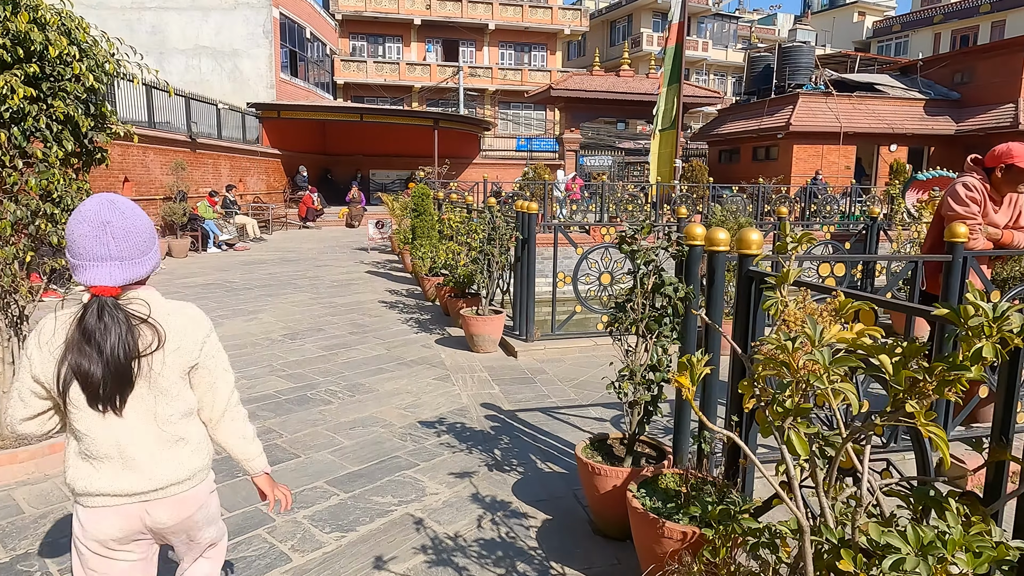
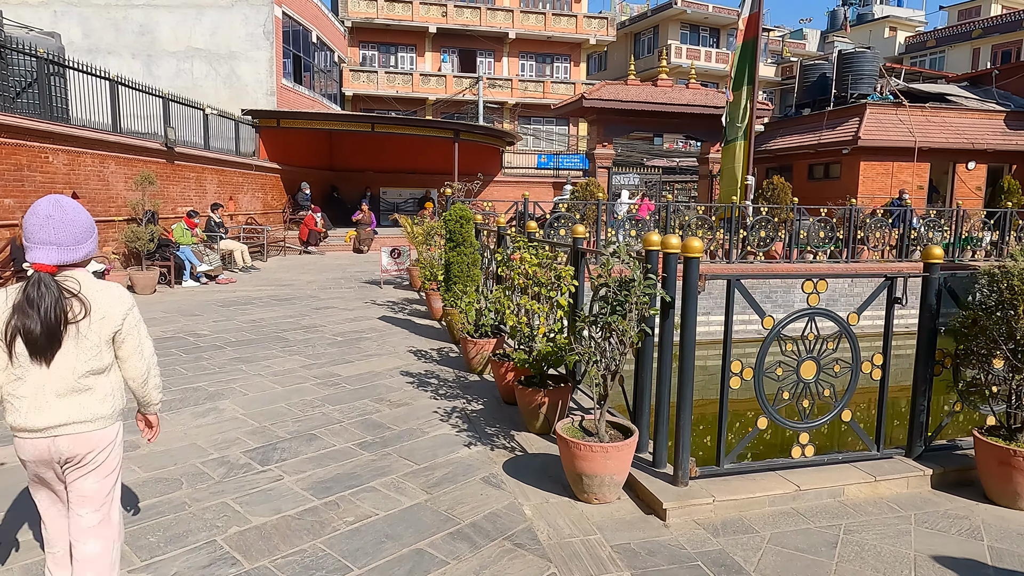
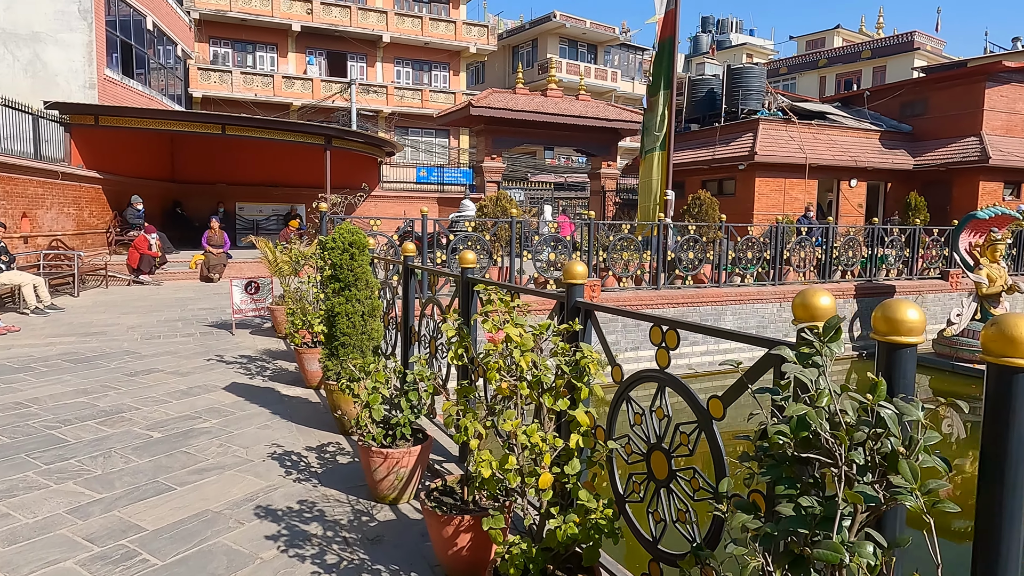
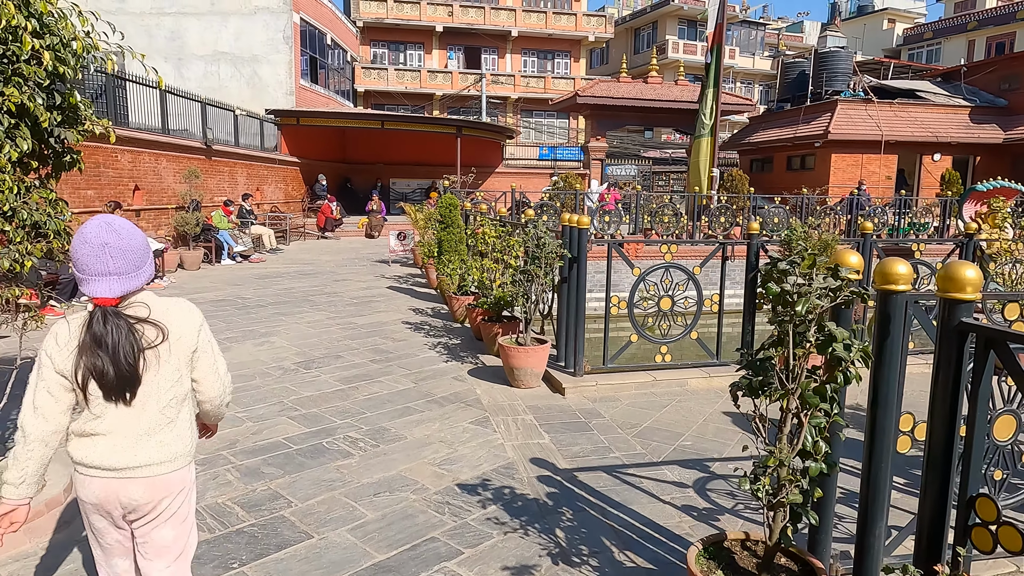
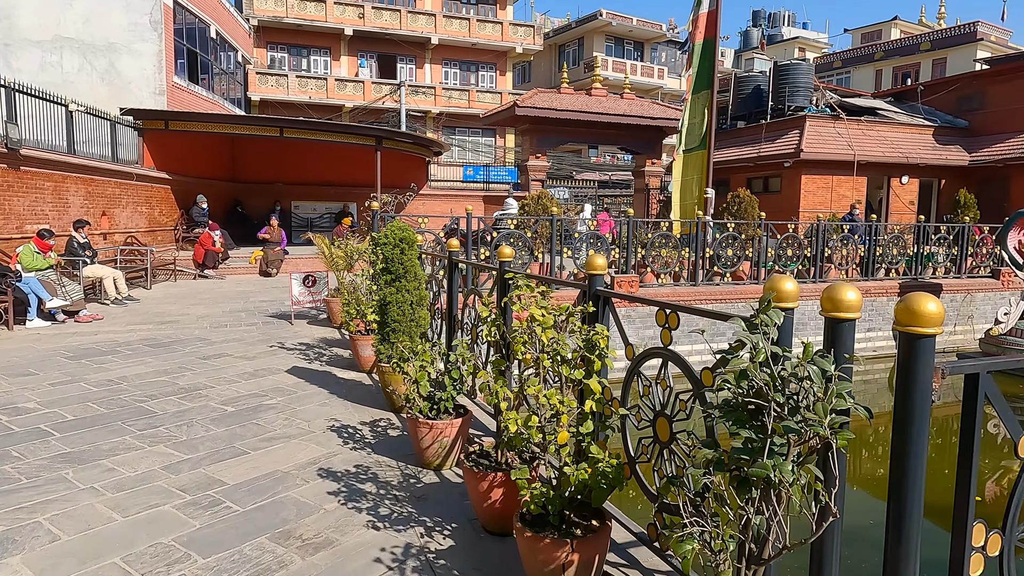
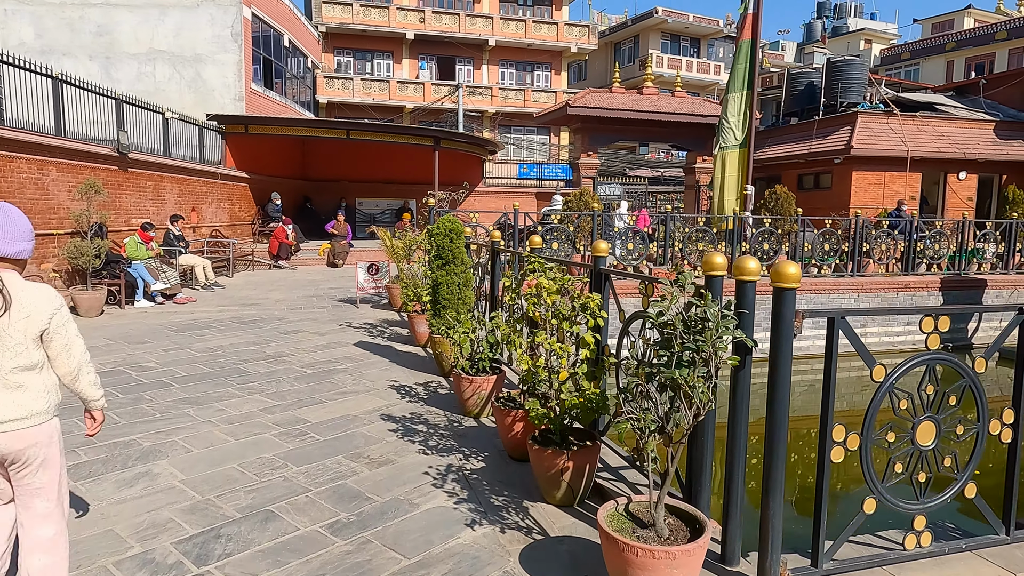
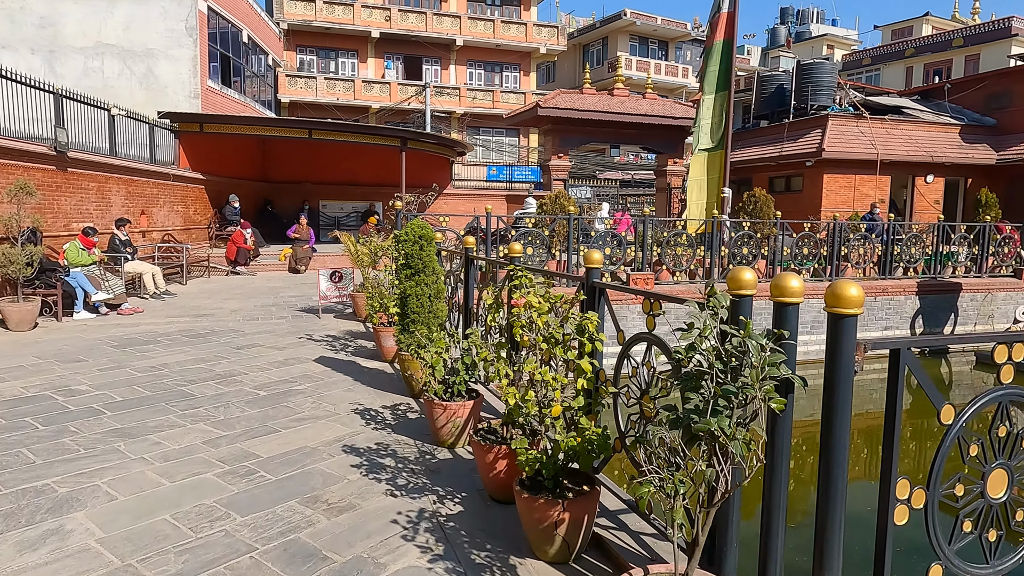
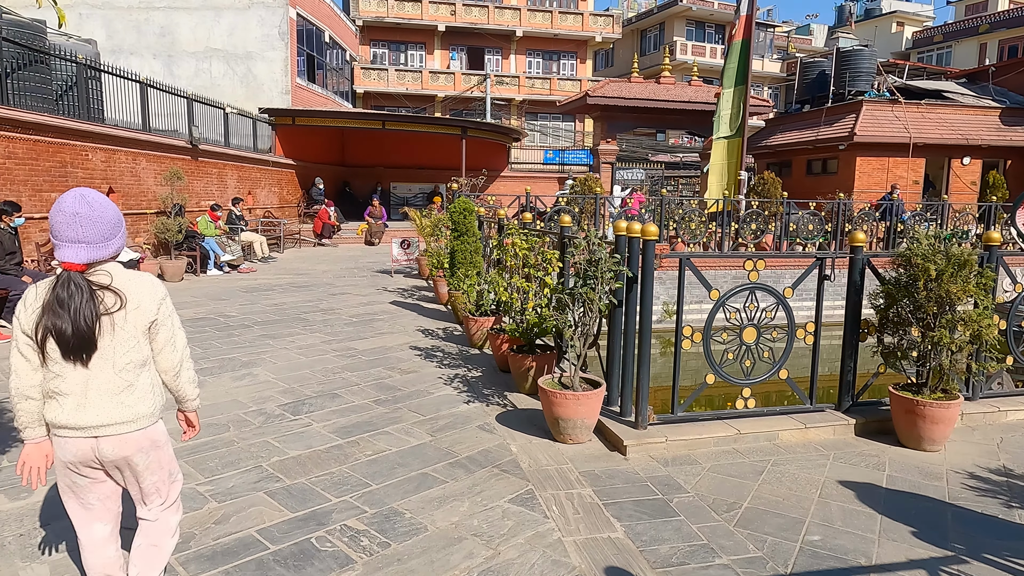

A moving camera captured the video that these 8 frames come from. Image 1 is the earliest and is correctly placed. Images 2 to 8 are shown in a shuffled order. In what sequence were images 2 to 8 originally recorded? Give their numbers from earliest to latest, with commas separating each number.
4, 8, 2, 6, 7, 5, 3
